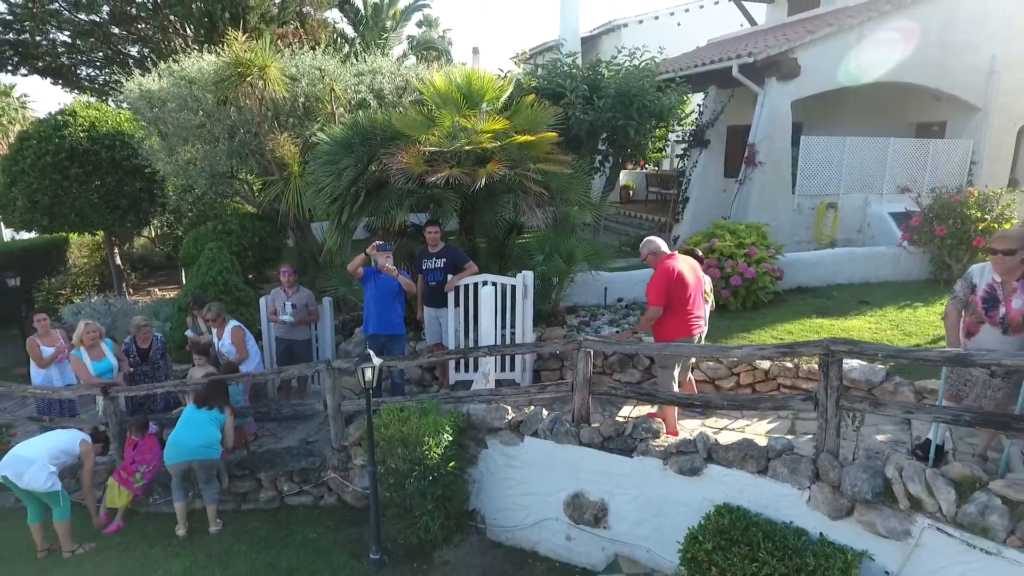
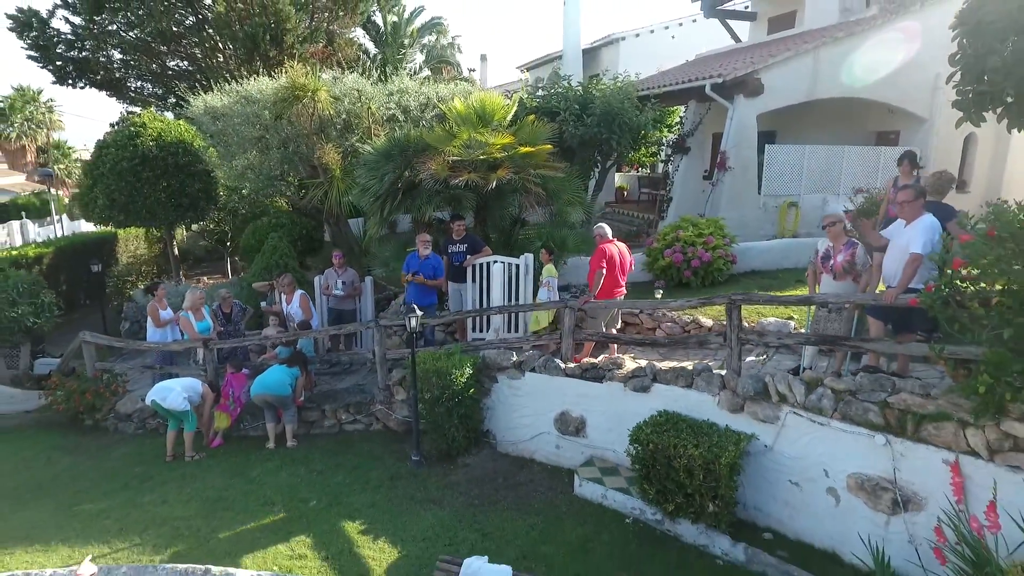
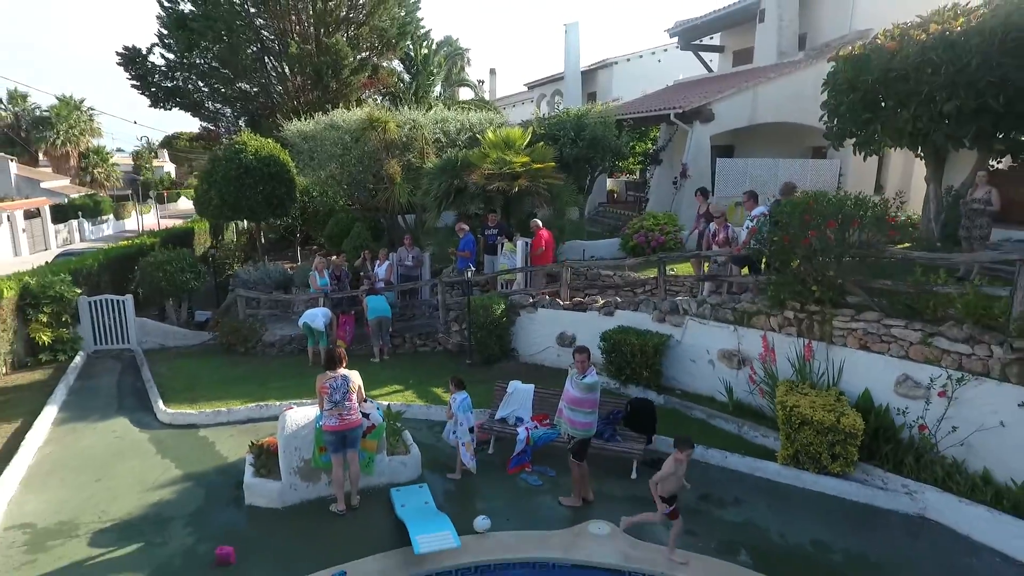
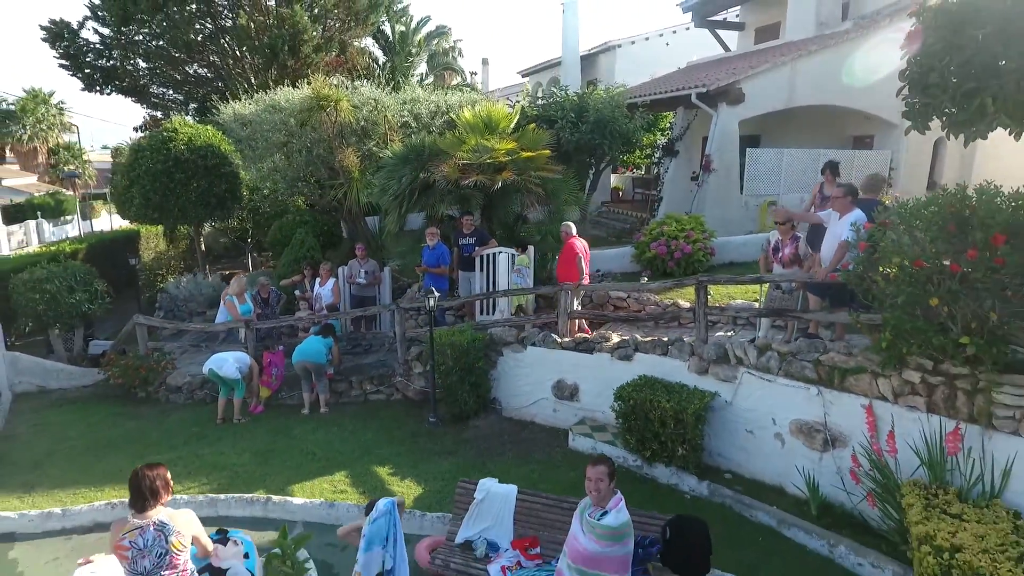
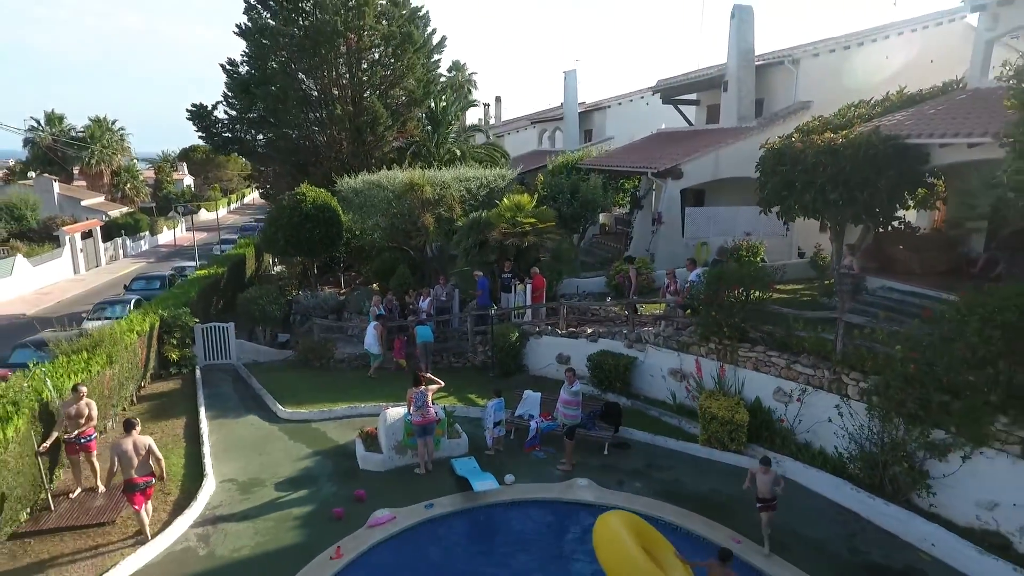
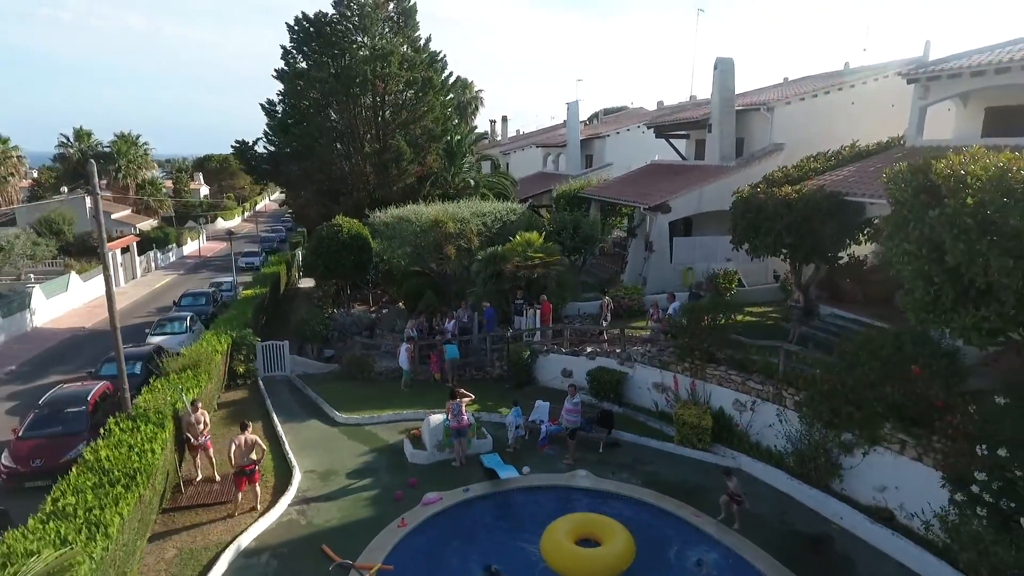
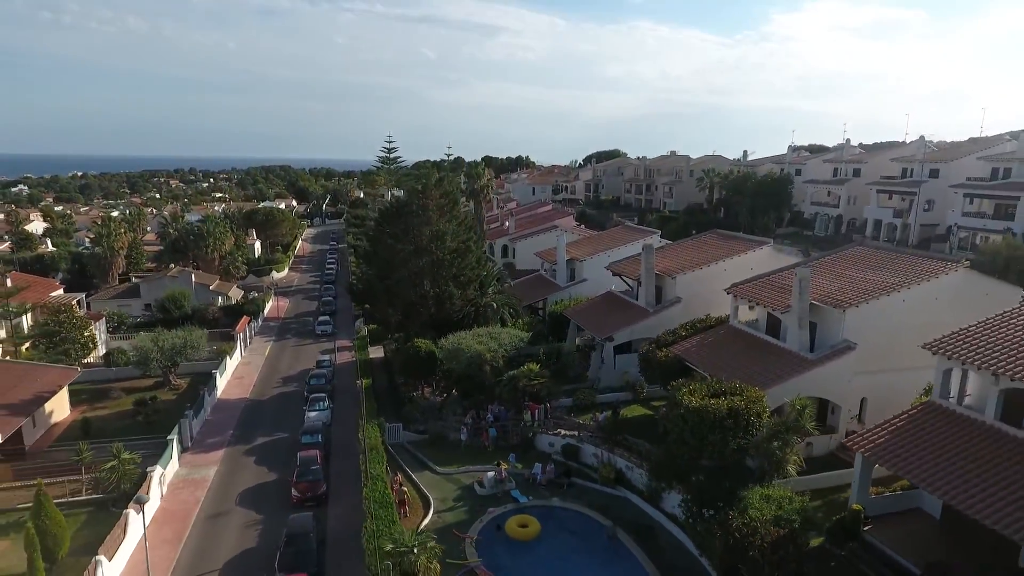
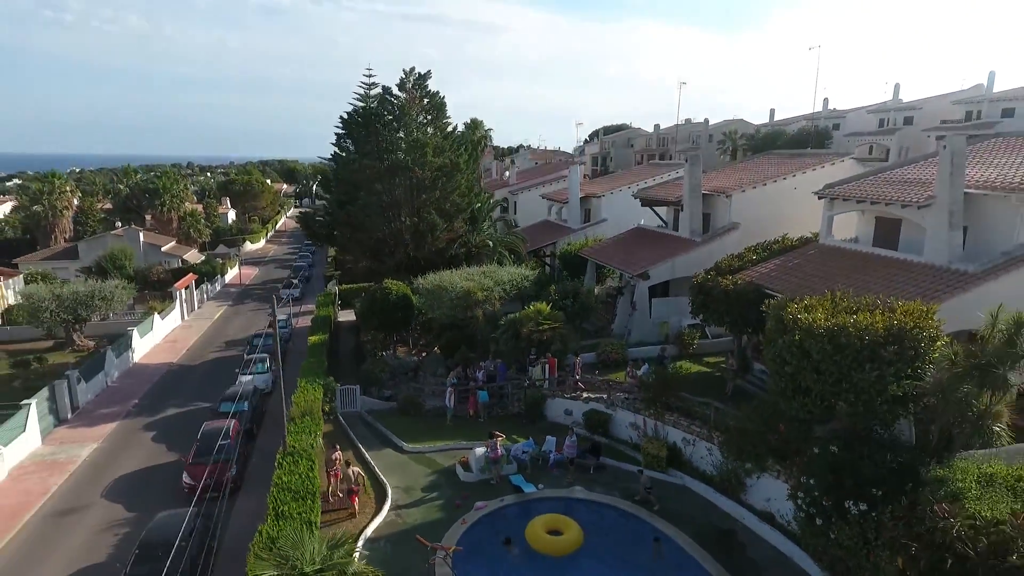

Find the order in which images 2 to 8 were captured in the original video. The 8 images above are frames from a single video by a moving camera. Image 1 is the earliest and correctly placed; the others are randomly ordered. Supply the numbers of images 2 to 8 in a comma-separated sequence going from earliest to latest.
2, 4, 3, 5, 6, 8, 7
